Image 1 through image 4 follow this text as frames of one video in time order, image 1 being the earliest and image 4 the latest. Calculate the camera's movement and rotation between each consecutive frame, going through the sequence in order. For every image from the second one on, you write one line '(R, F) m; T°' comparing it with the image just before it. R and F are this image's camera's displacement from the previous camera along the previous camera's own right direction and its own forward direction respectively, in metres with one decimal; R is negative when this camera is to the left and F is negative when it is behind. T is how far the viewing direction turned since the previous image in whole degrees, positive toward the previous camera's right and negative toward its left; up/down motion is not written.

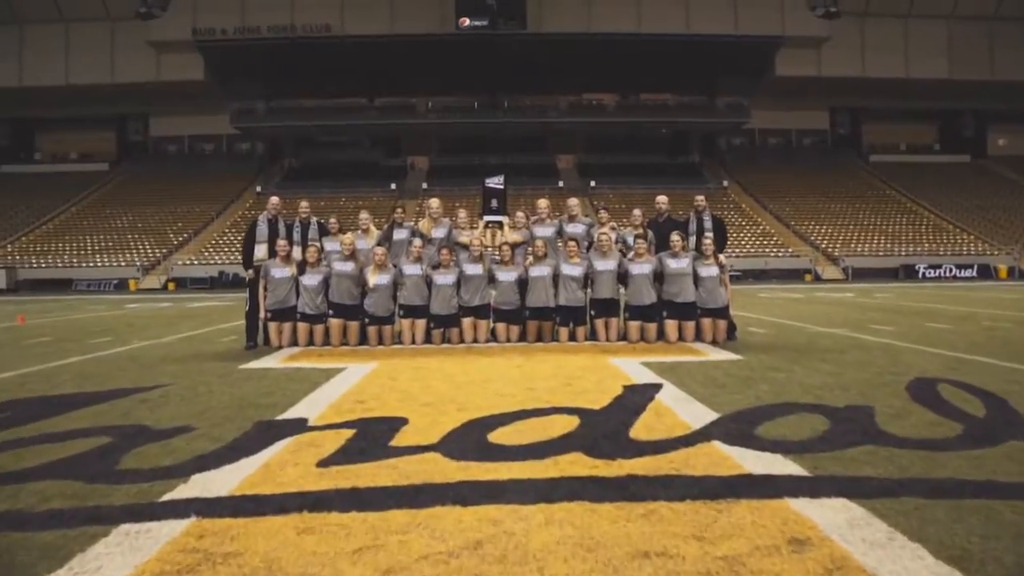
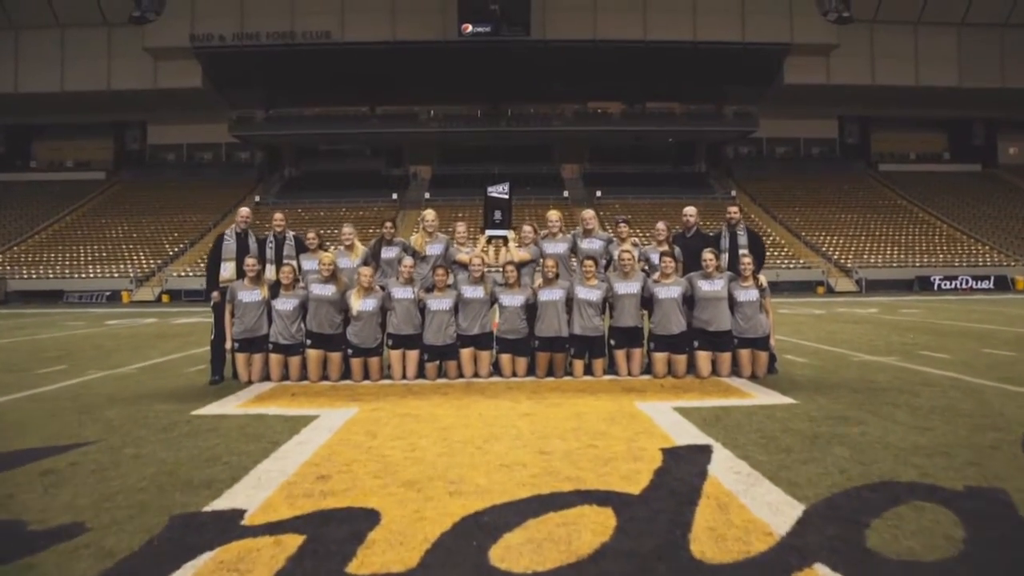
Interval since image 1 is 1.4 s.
(0.0, +1.0) m; 0°
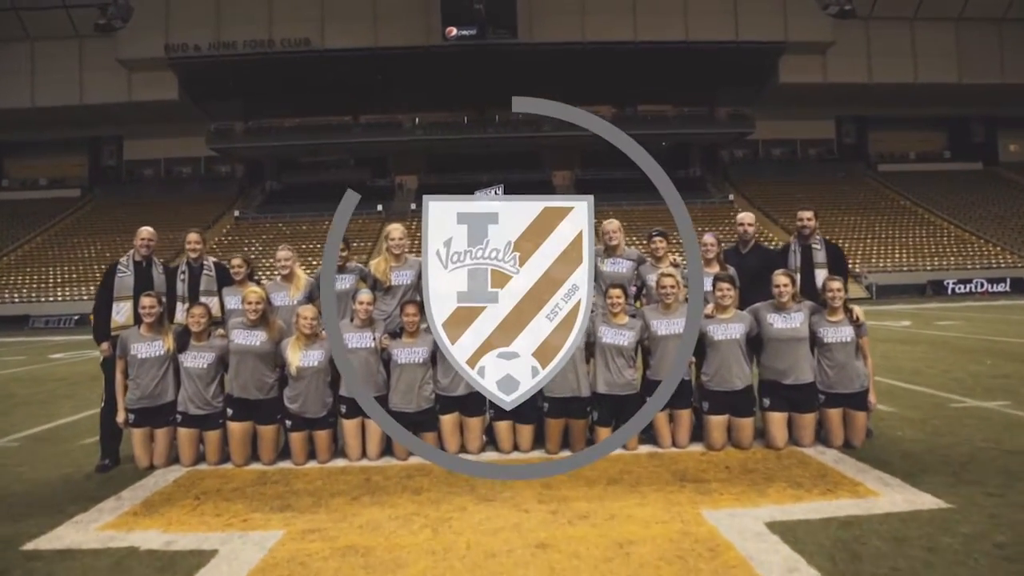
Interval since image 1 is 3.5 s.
(0.0, +1.7) m; +1°
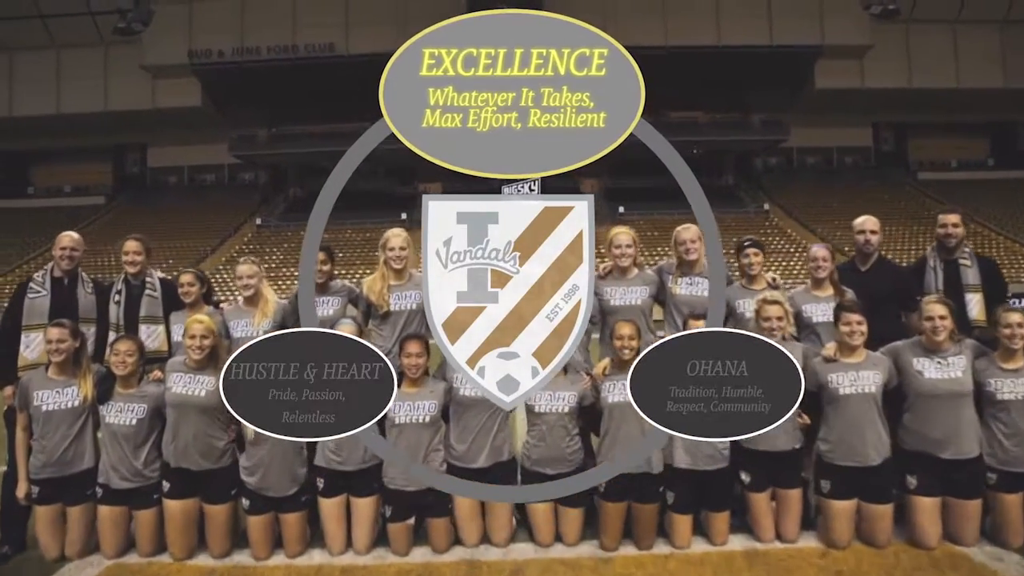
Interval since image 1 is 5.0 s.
(-0.1, +1.2) m; -2°
